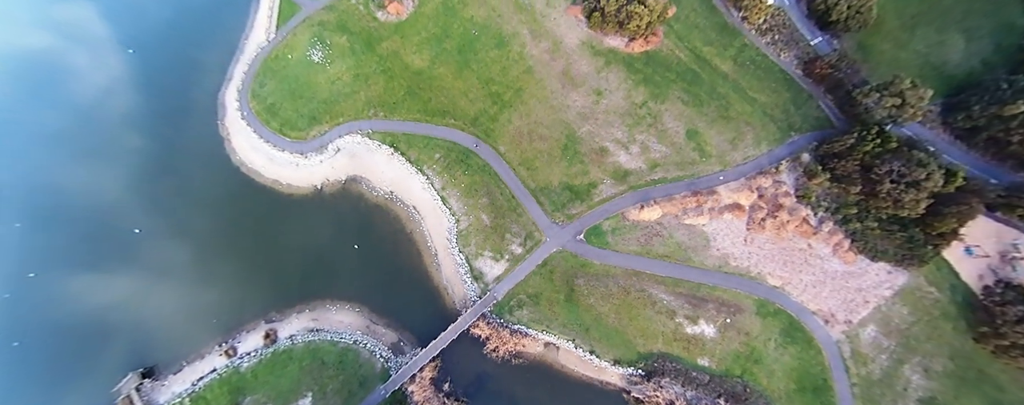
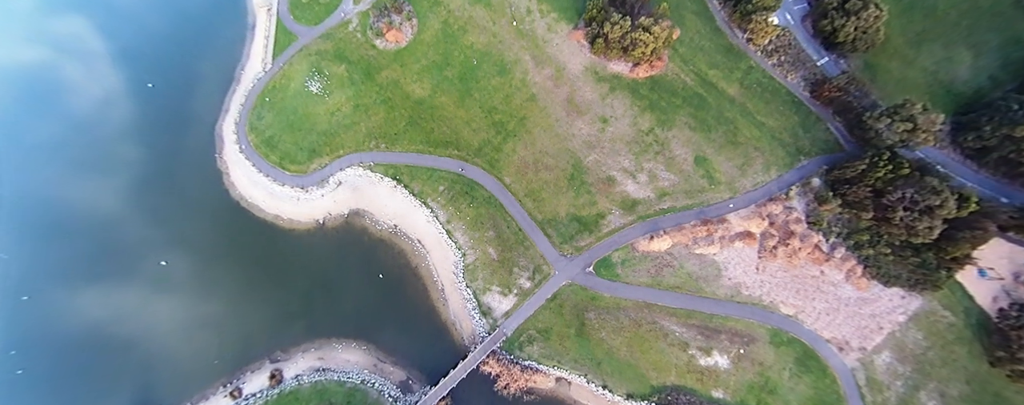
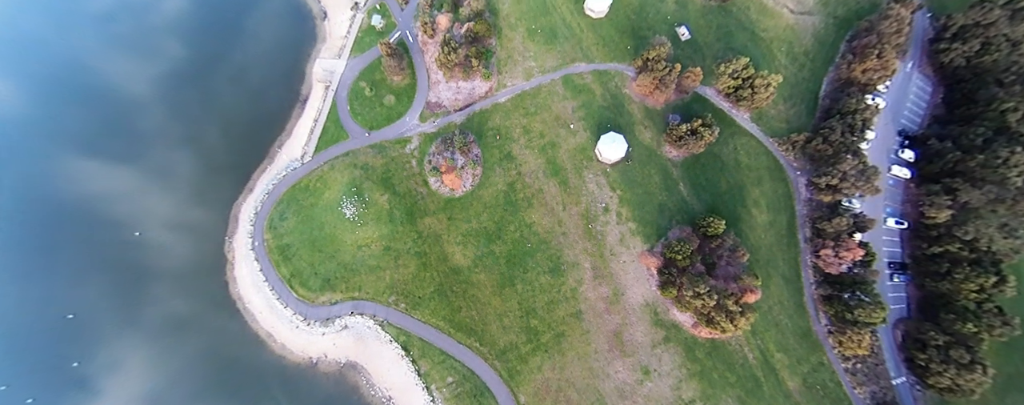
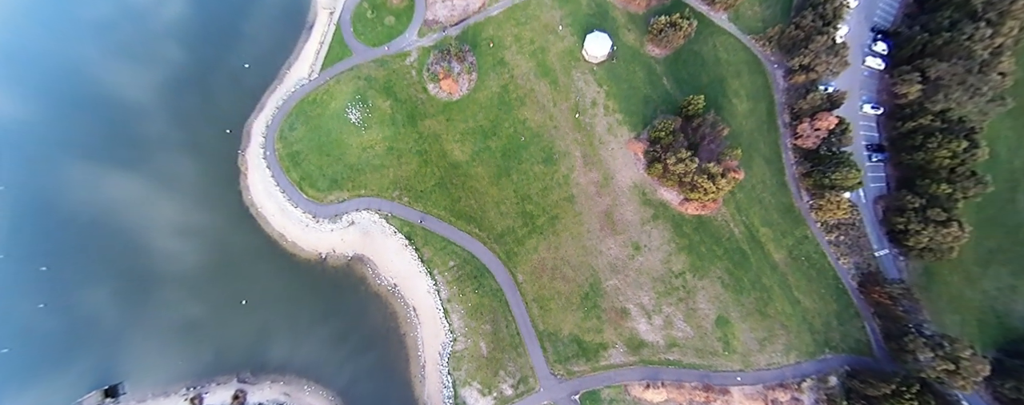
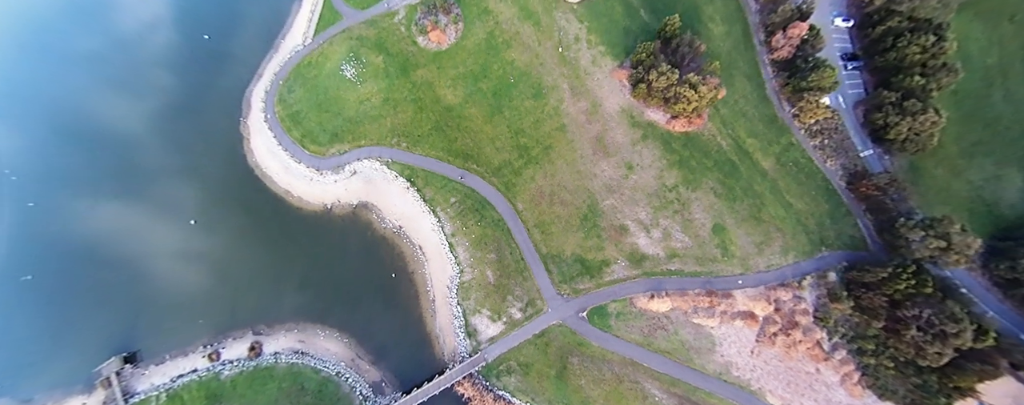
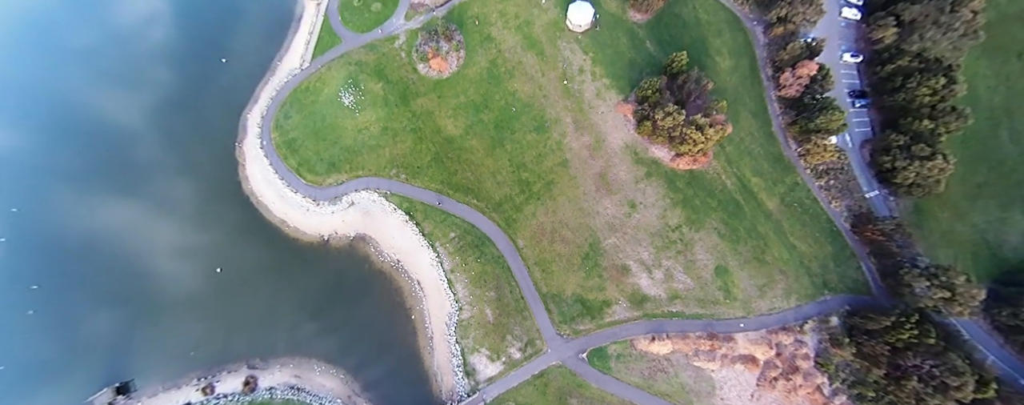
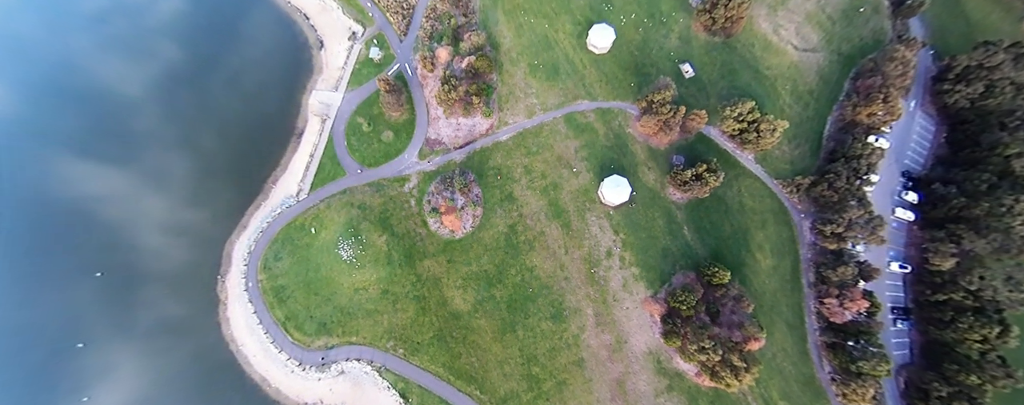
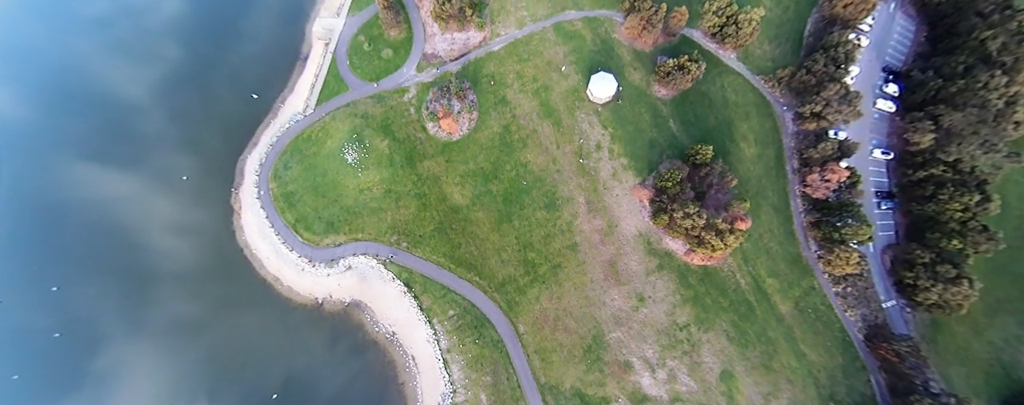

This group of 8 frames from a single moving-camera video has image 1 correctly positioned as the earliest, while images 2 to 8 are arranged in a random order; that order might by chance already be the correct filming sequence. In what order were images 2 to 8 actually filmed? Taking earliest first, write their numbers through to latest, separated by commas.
2, 5, 6, 4, 8, 3, 7
